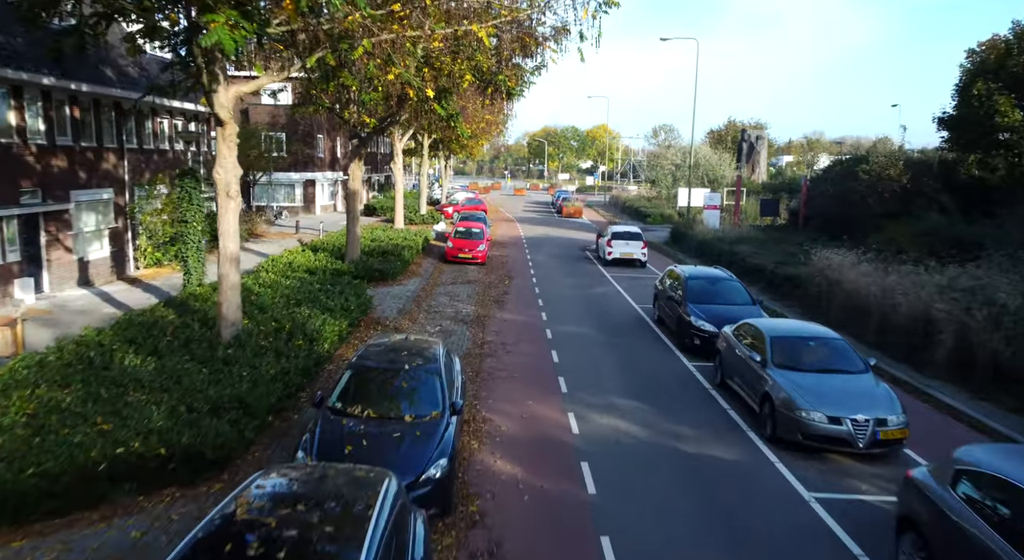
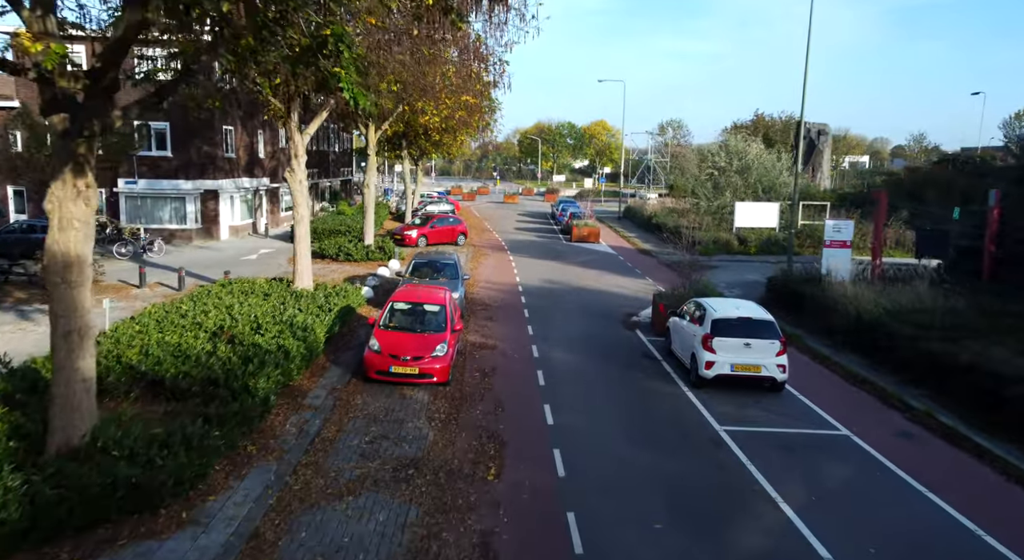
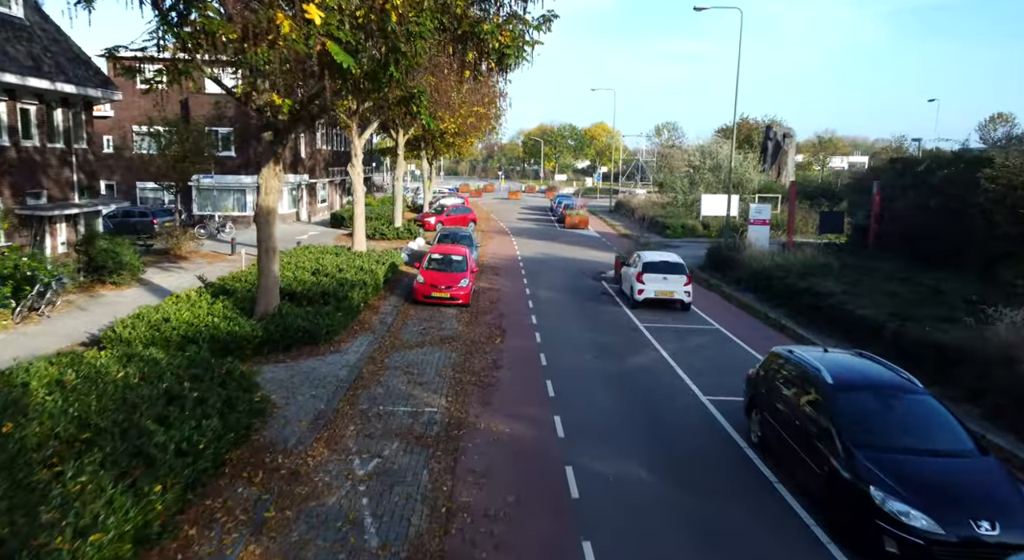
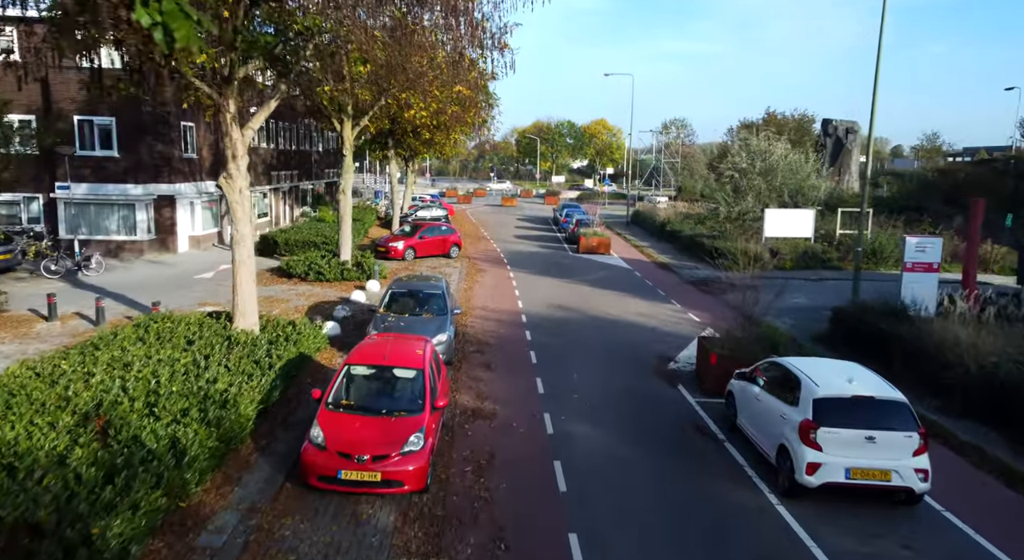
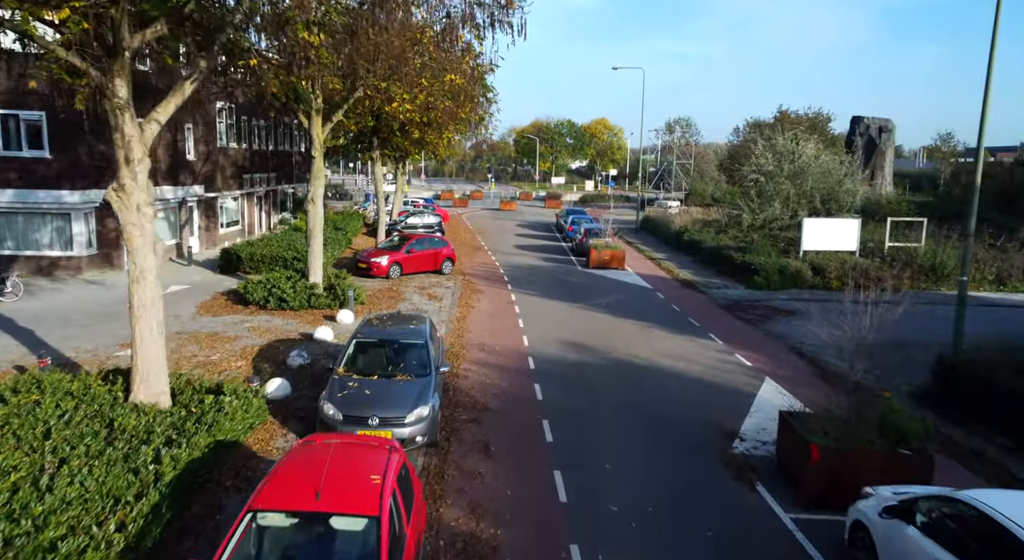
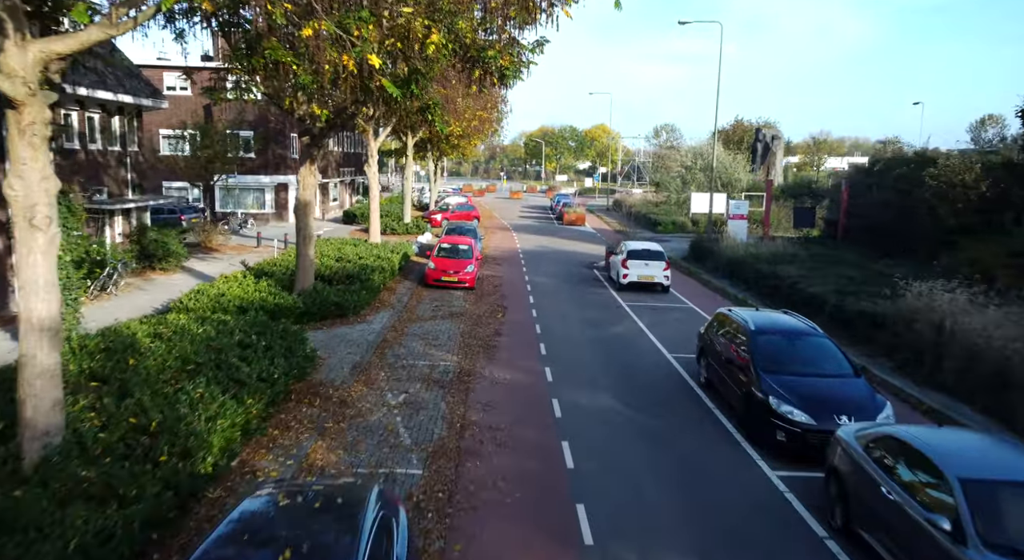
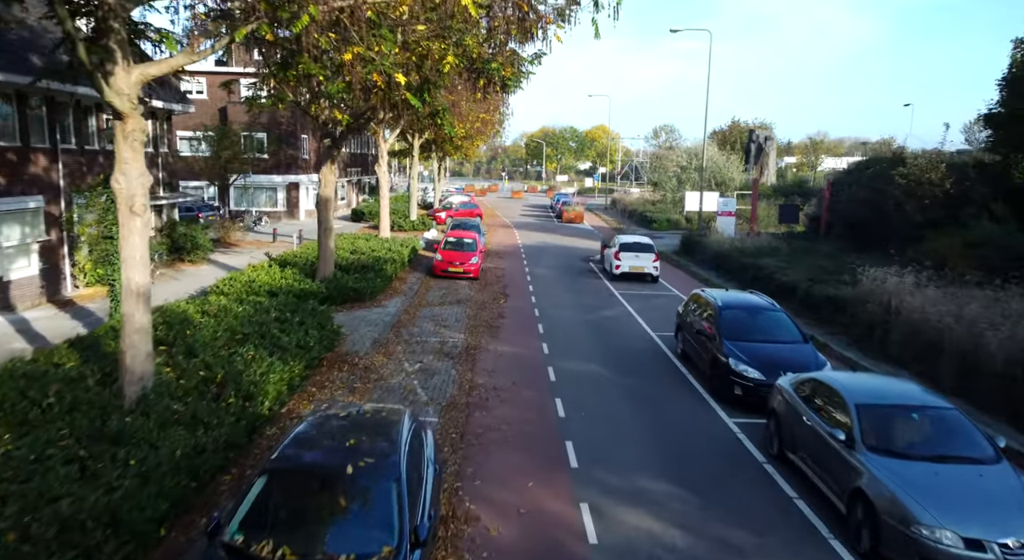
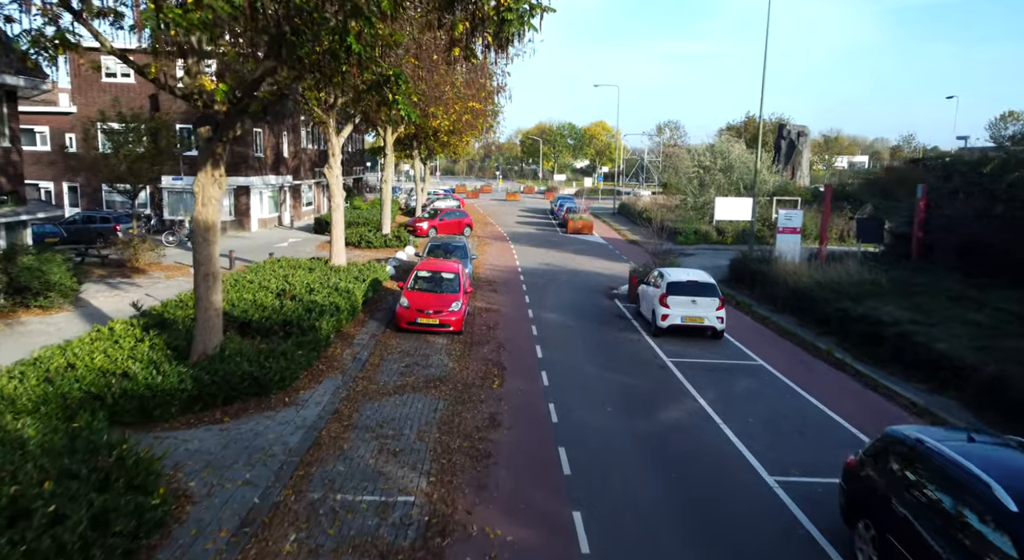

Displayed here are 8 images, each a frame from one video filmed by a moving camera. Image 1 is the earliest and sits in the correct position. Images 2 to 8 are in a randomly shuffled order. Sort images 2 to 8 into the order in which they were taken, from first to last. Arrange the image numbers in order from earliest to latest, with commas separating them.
7, 6, 3, 8, 2, 4, 5
